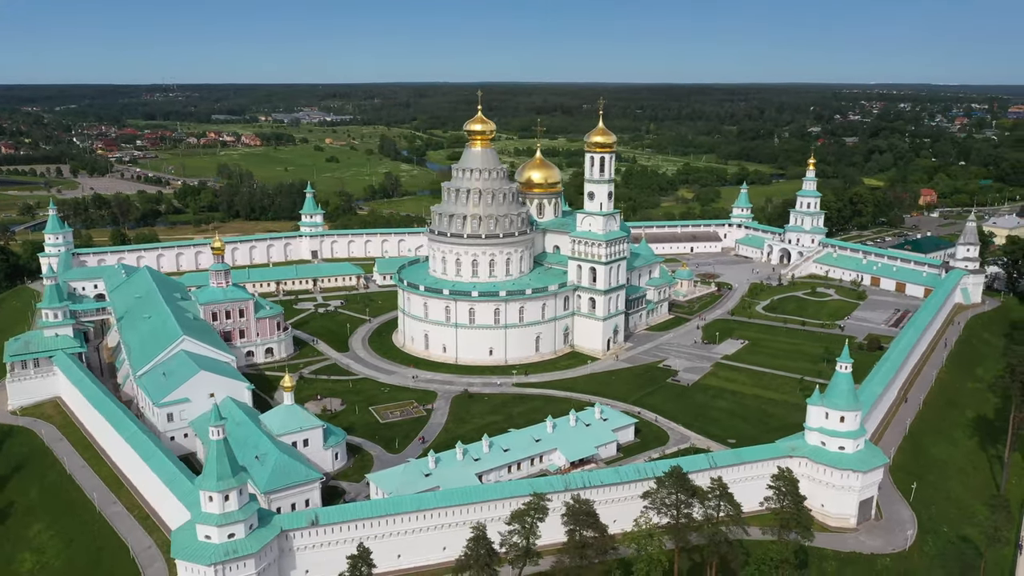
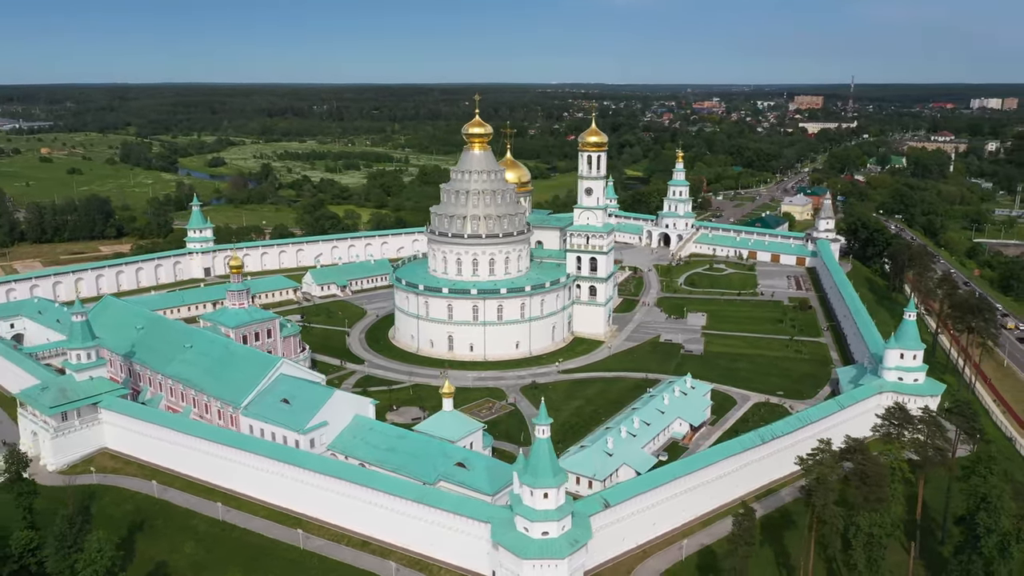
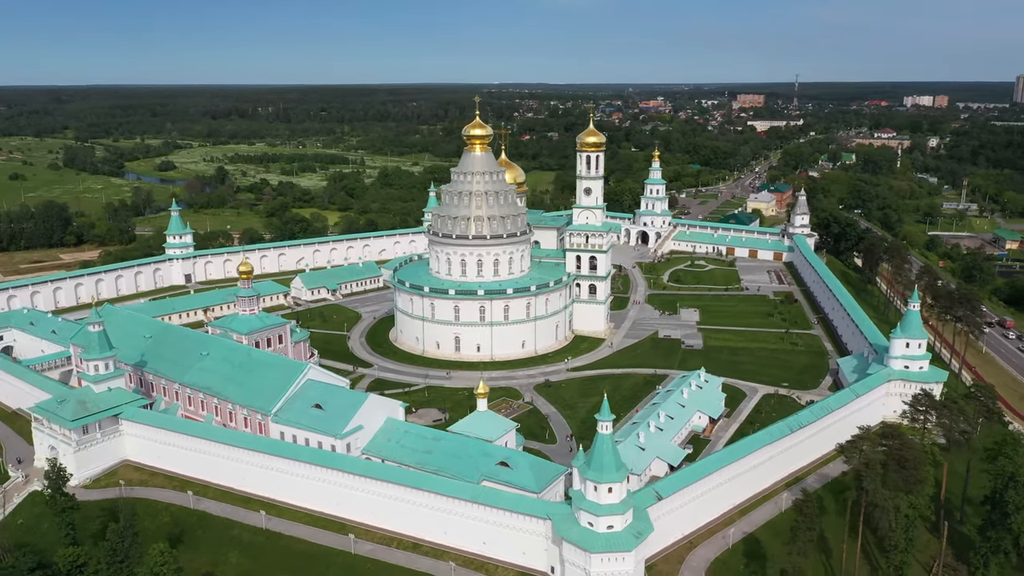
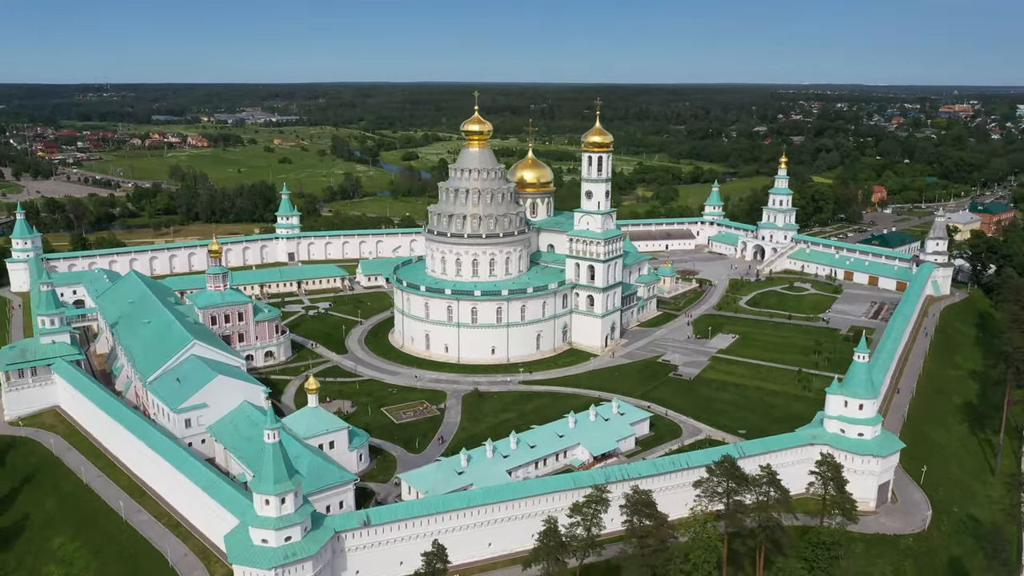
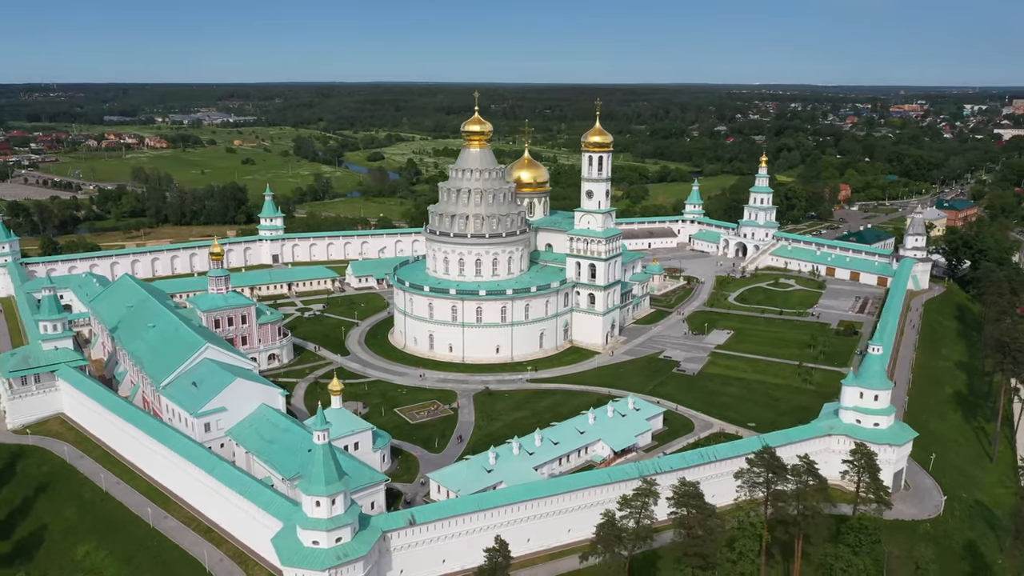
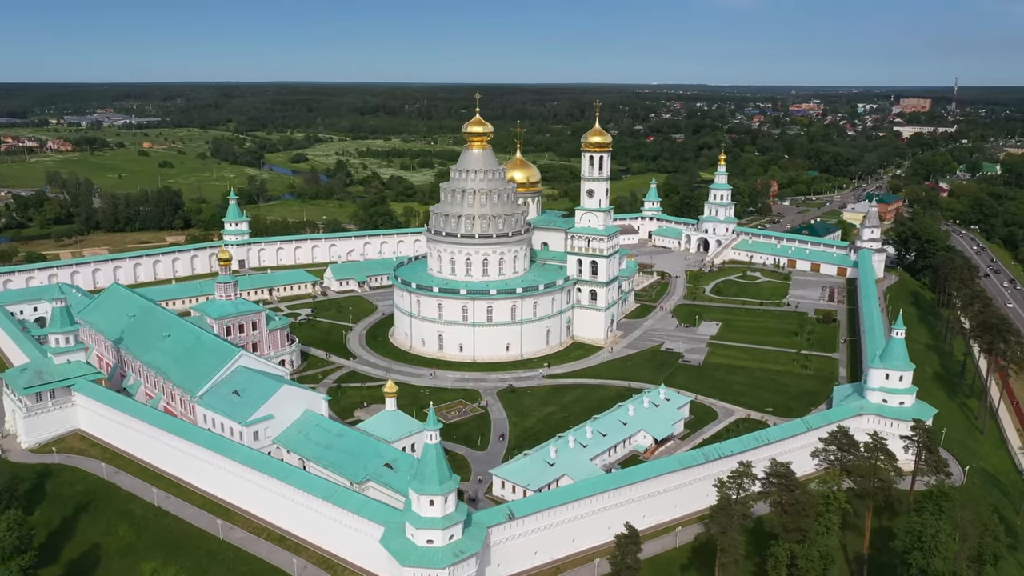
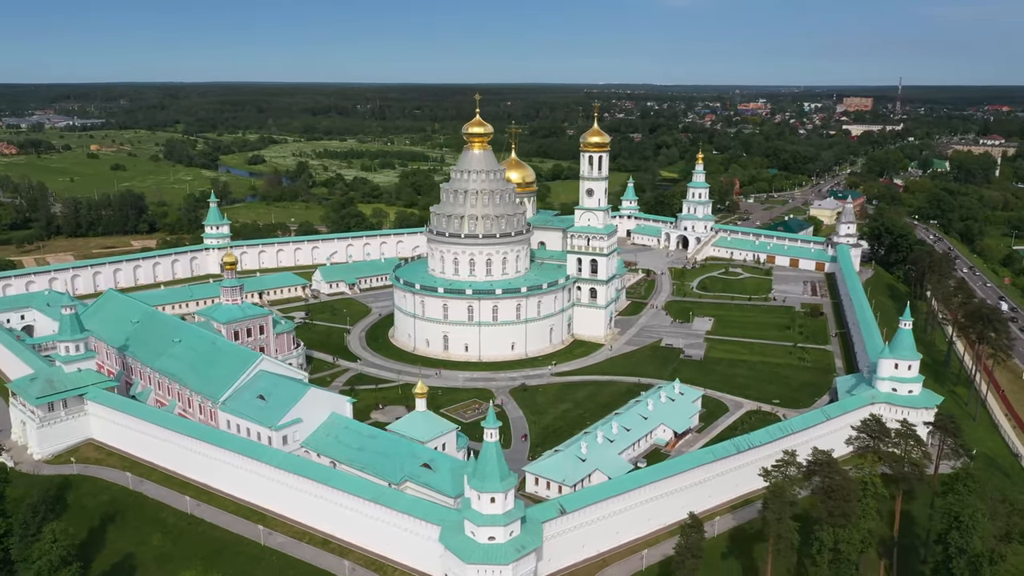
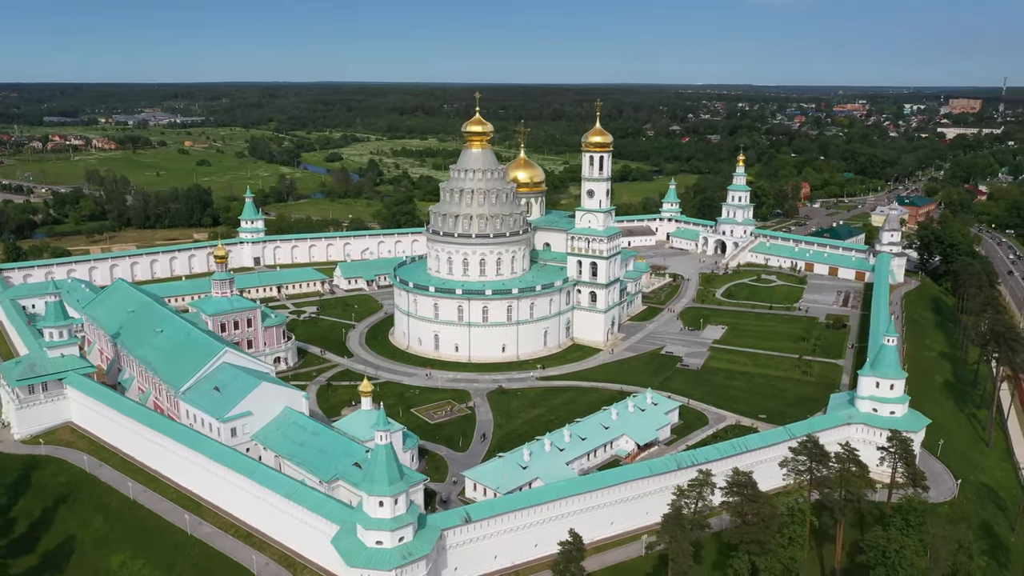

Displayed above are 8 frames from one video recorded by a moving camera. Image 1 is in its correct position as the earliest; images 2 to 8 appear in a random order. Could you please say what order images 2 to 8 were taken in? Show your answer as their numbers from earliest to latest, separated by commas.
4, 5, 8, 6, 7, 2, 3
